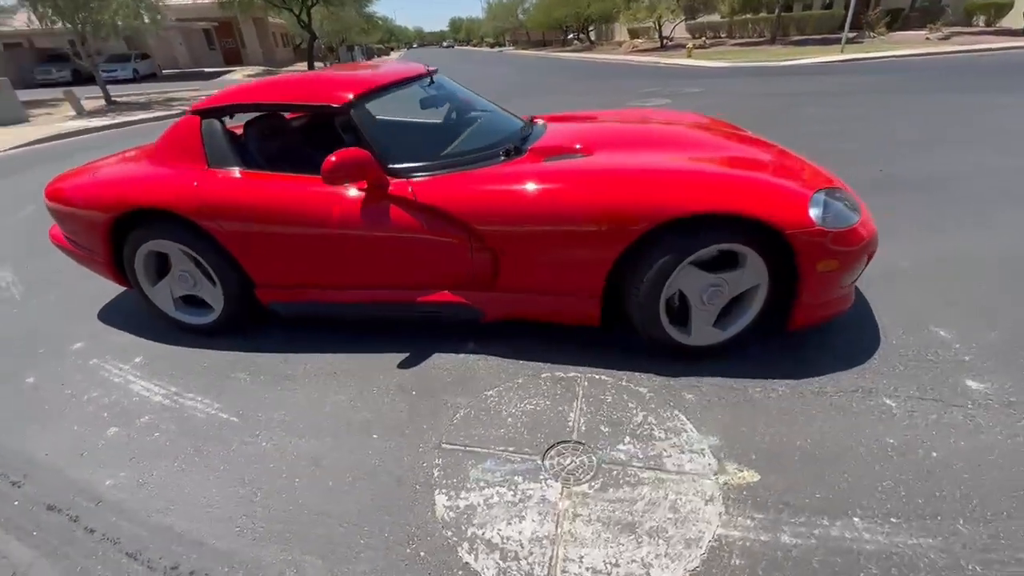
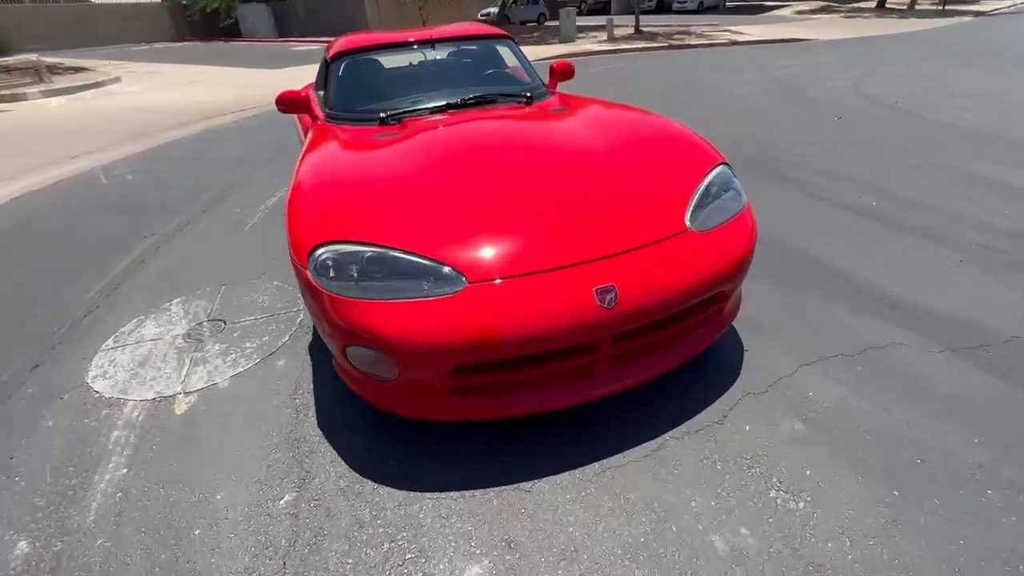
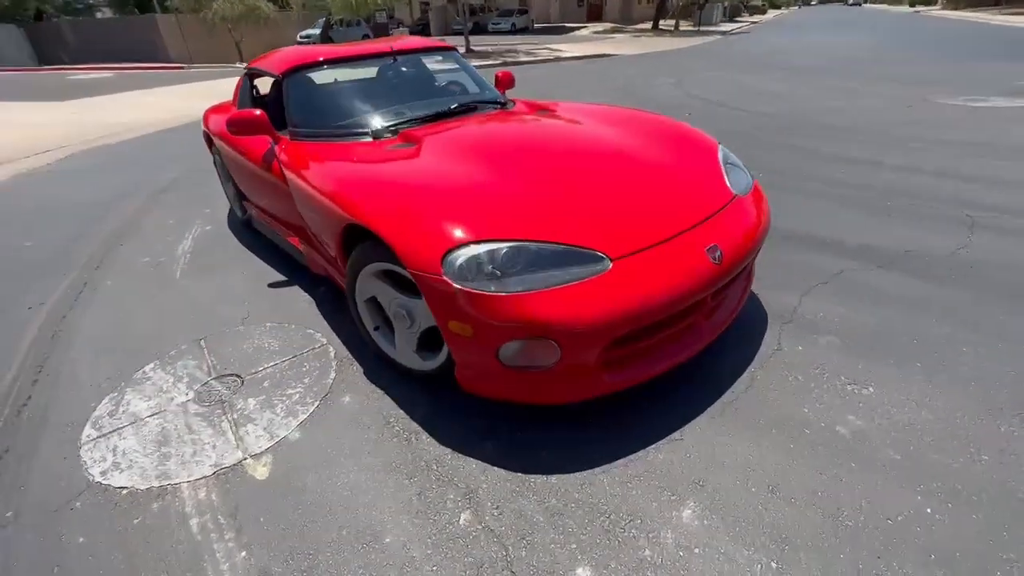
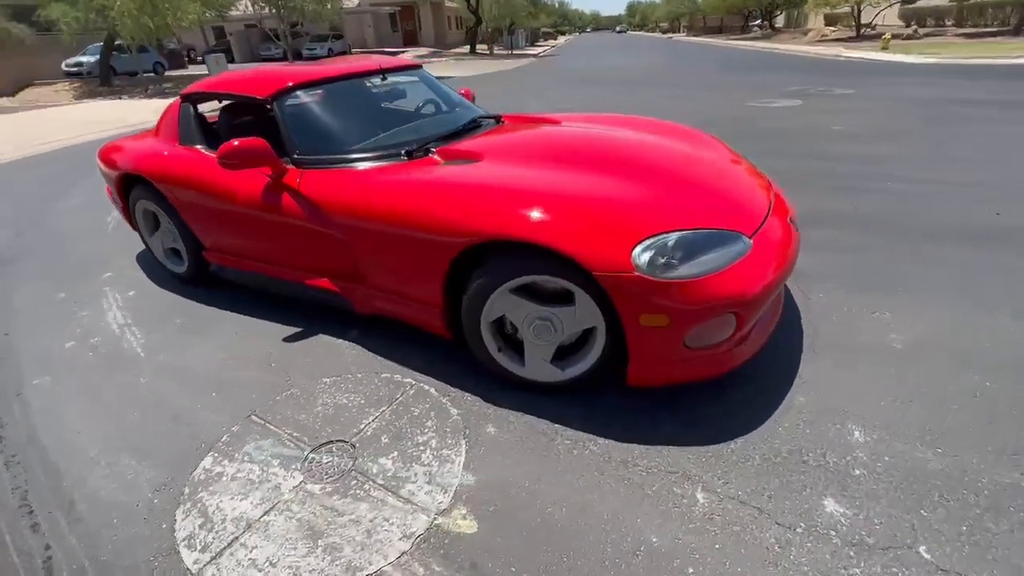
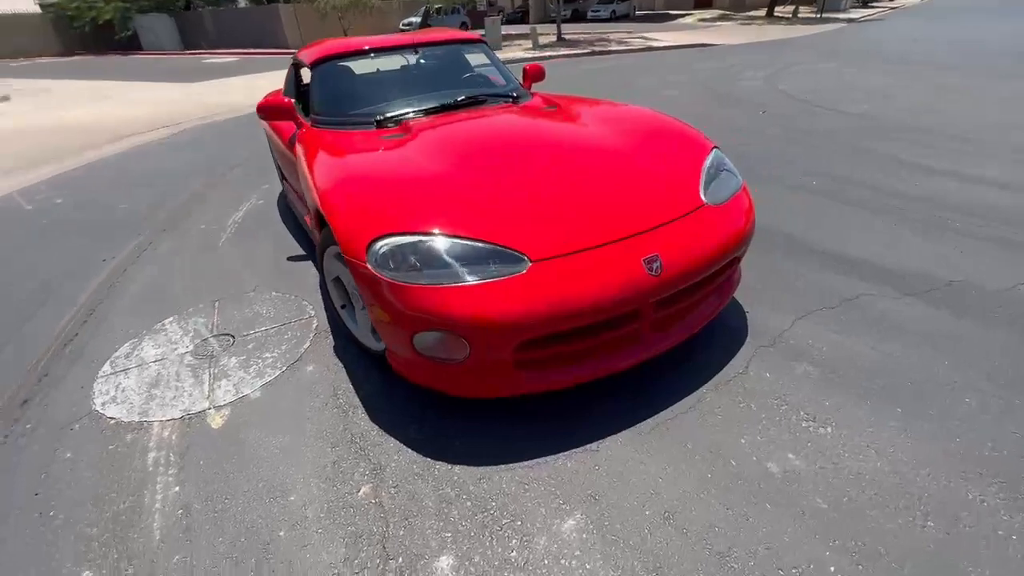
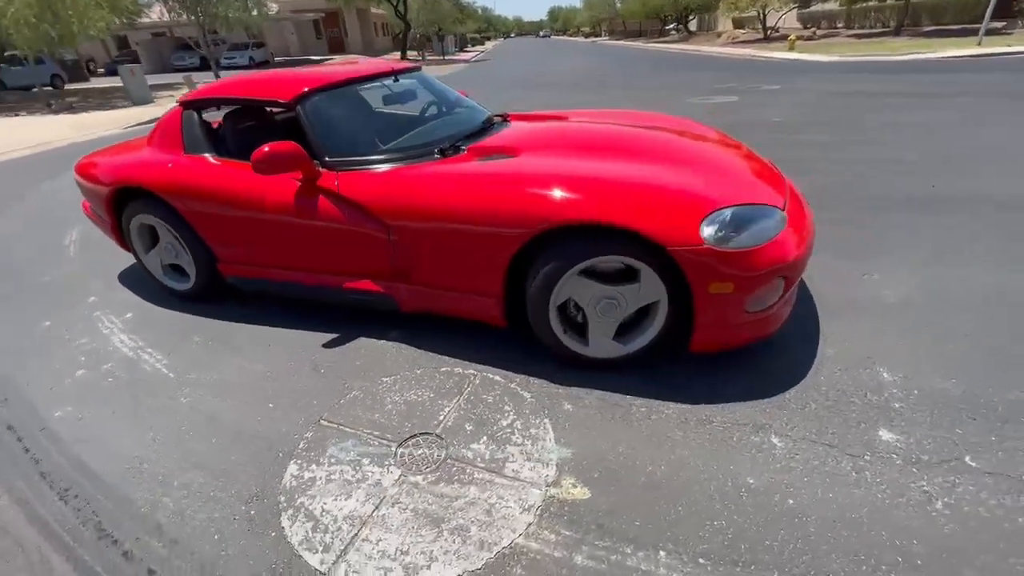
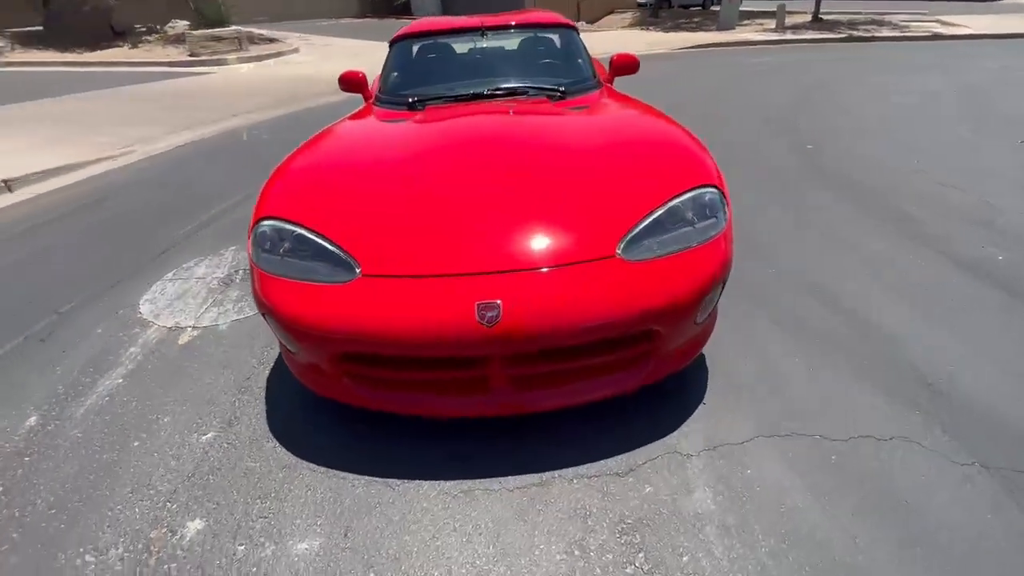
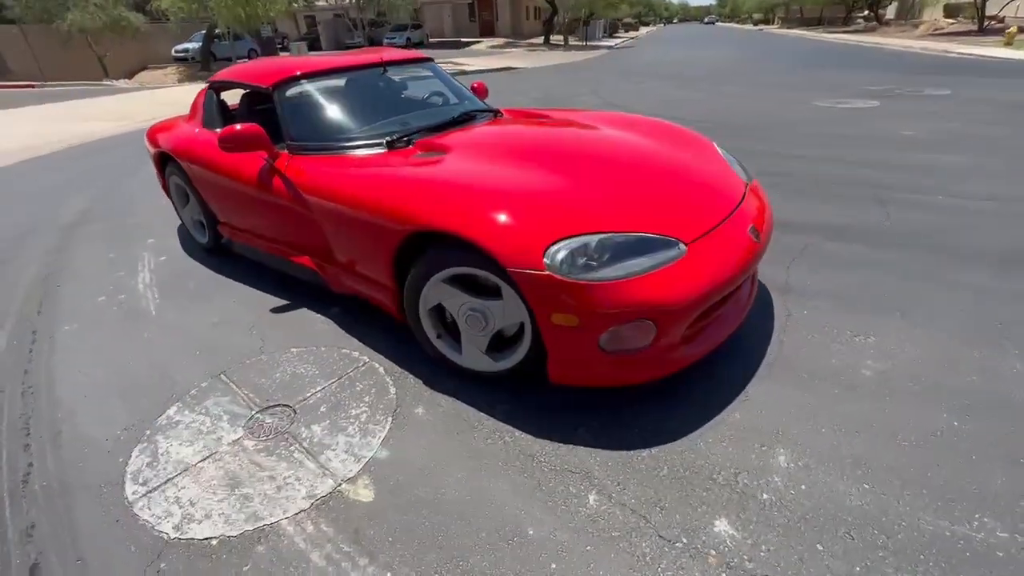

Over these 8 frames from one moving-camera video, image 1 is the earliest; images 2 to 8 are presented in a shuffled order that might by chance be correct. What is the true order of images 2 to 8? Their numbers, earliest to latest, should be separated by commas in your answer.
6, 4, 8, 3, 5, 2, 7
